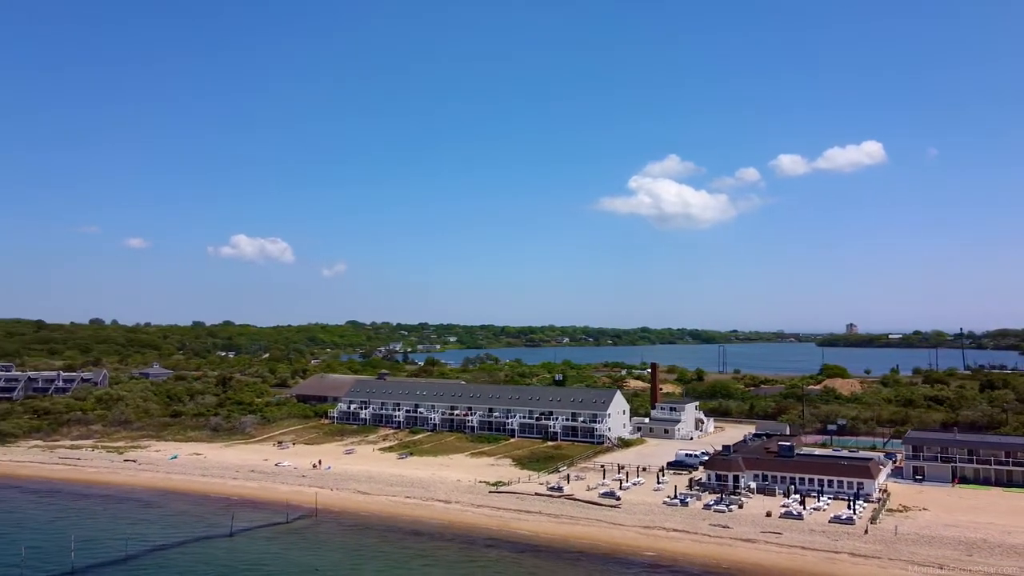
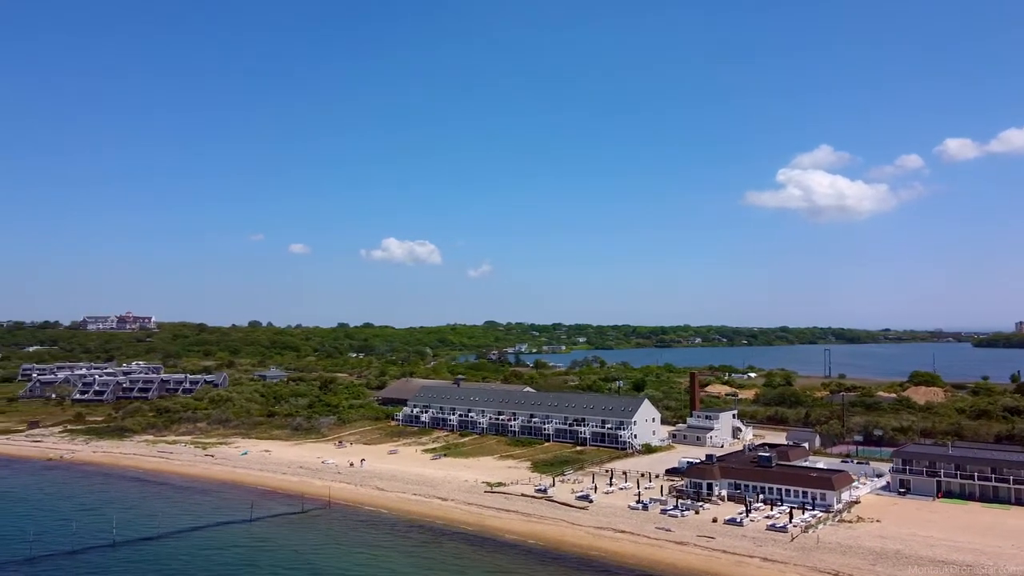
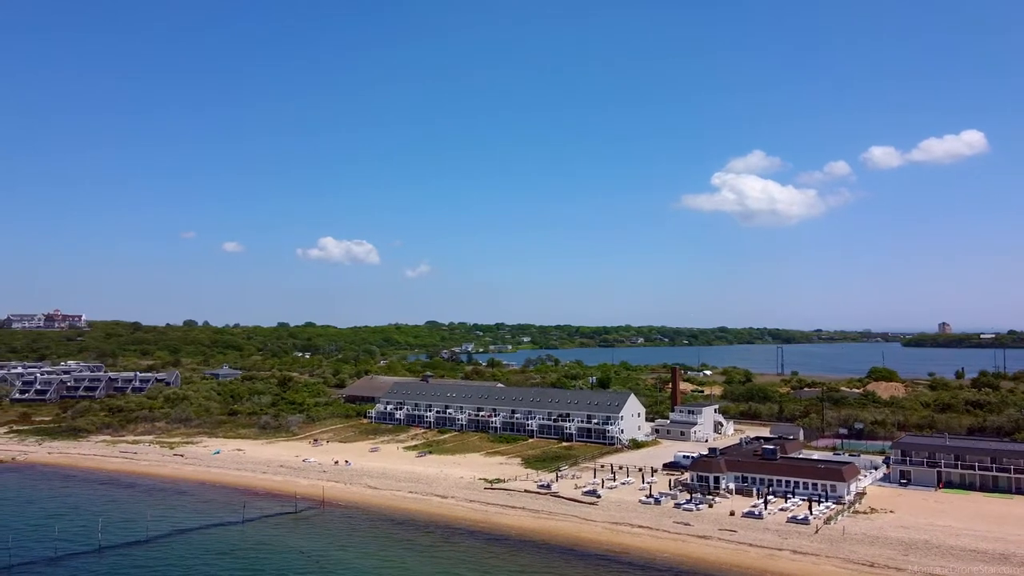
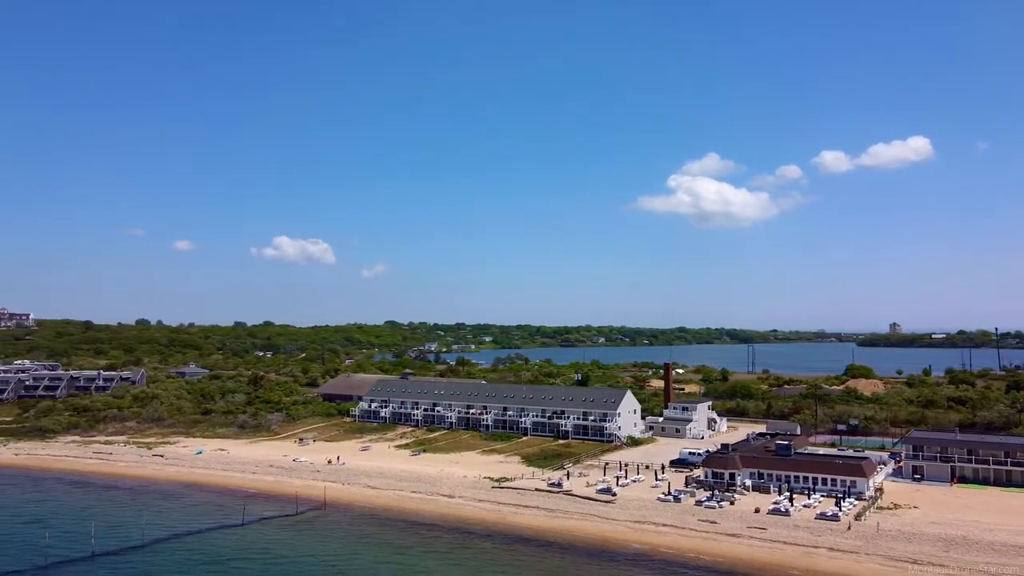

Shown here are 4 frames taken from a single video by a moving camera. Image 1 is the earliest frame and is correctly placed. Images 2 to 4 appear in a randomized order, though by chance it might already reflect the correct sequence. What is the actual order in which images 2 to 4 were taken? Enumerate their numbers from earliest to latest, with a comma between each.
4, 3, 2
